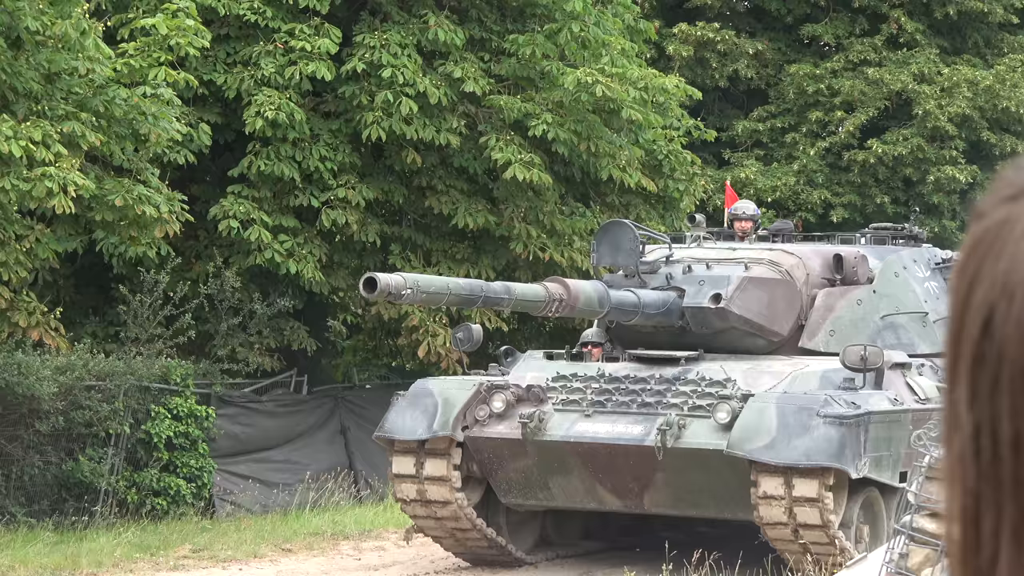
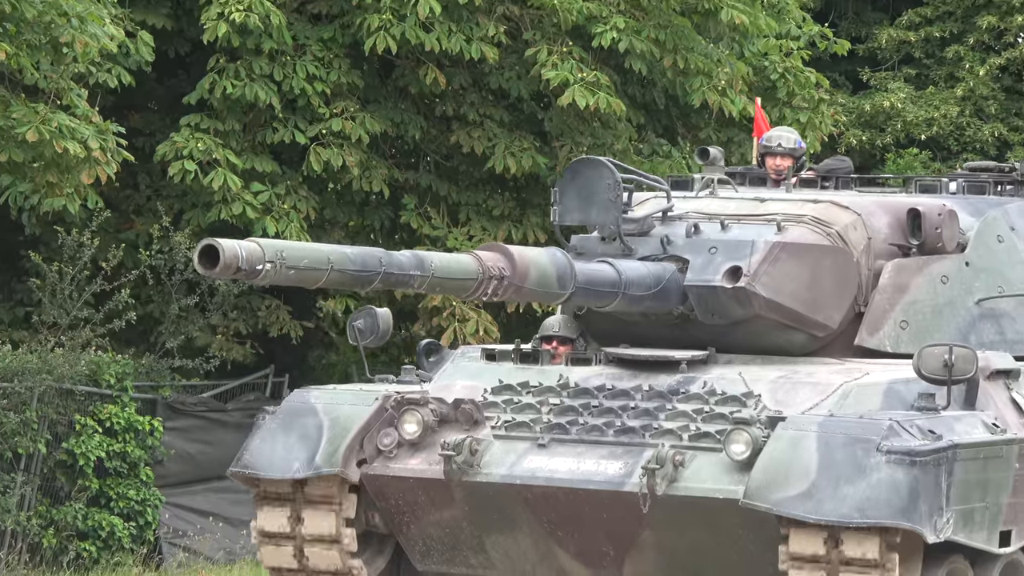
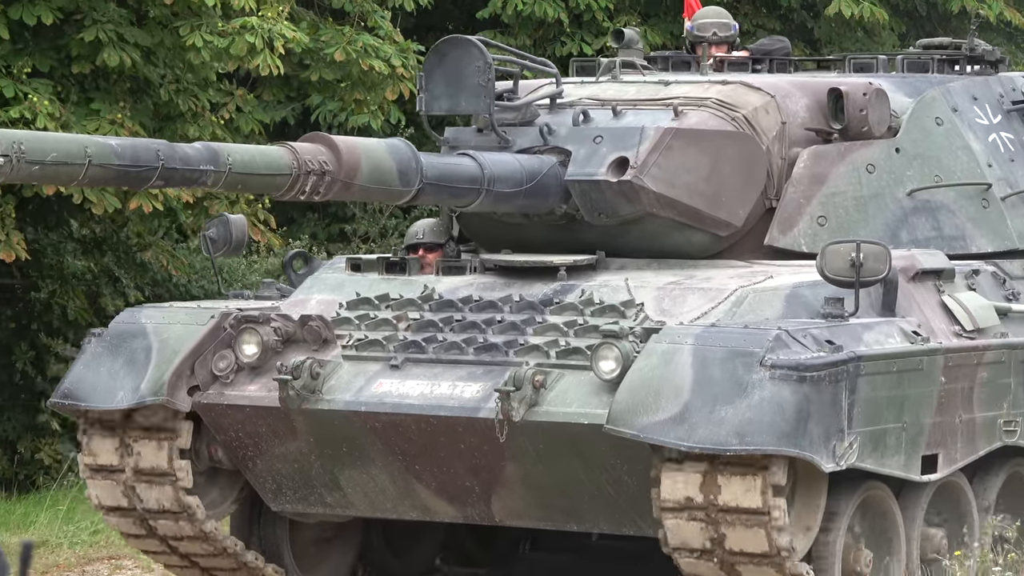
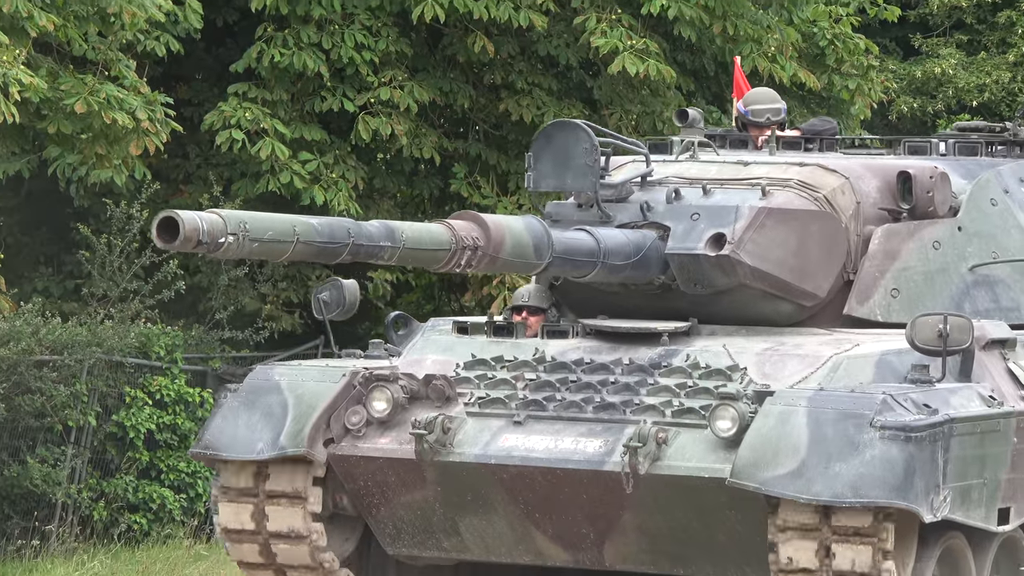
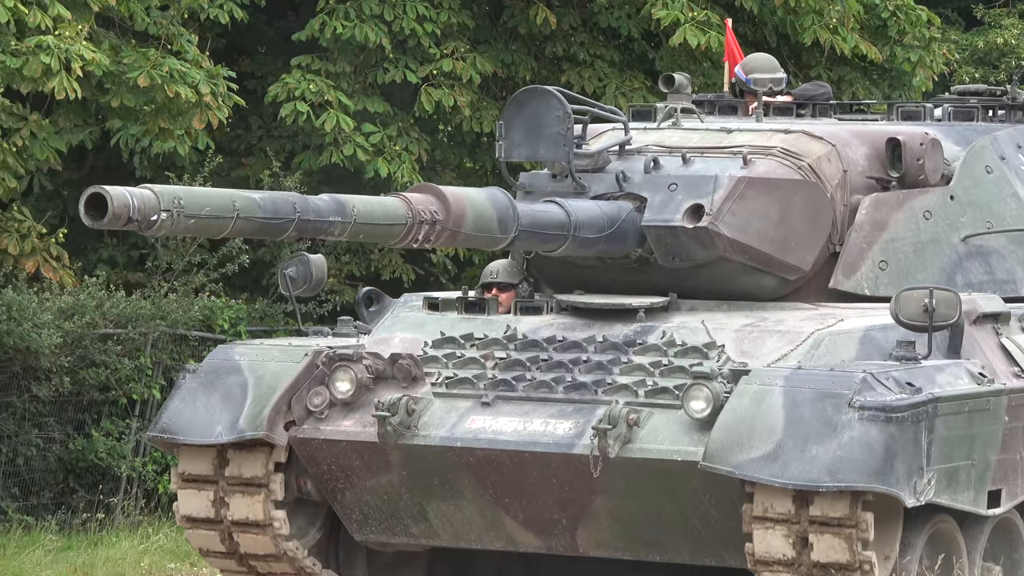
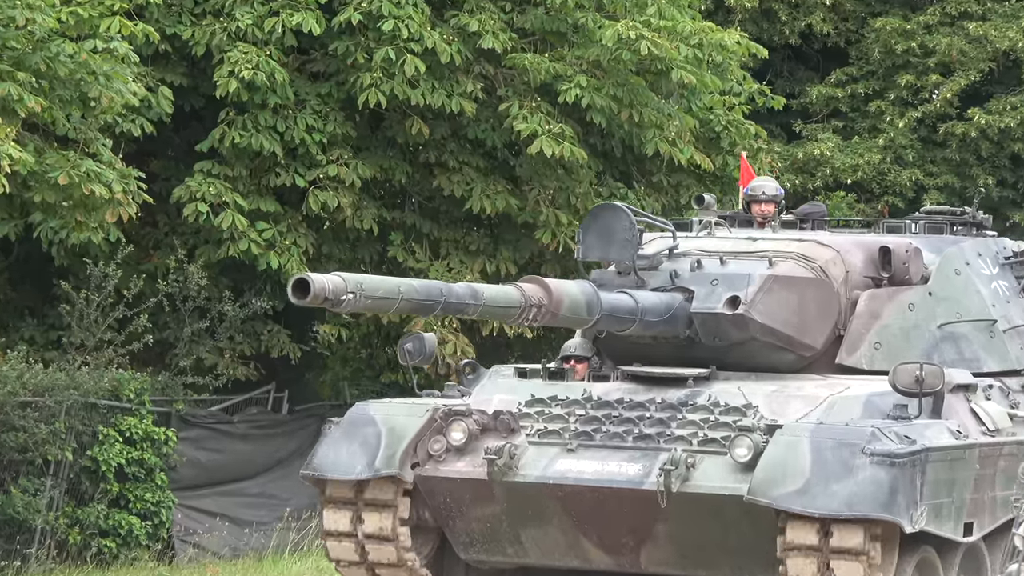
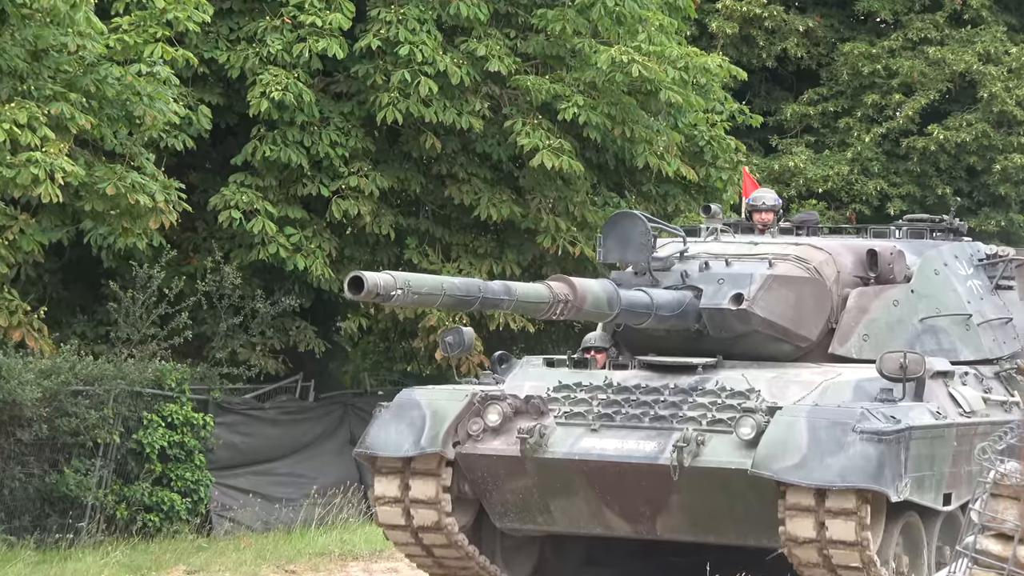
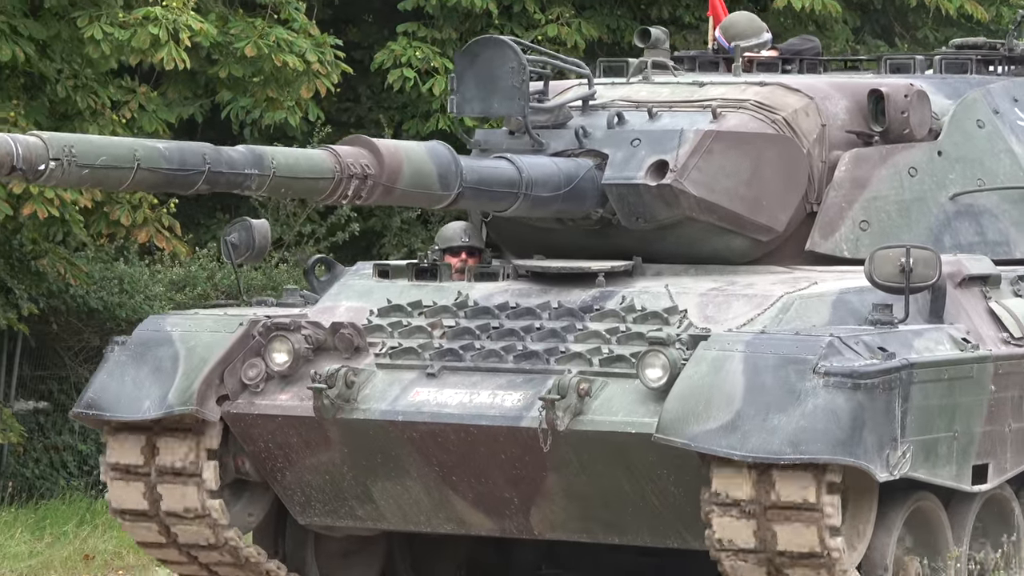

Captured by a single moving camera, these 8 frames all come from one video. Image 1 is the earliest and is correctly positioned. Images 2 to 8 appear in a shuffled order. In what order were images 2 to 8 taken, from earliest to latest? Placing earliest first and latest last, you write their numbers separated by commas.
7, 6, 2, 4, 5, 8, 3
